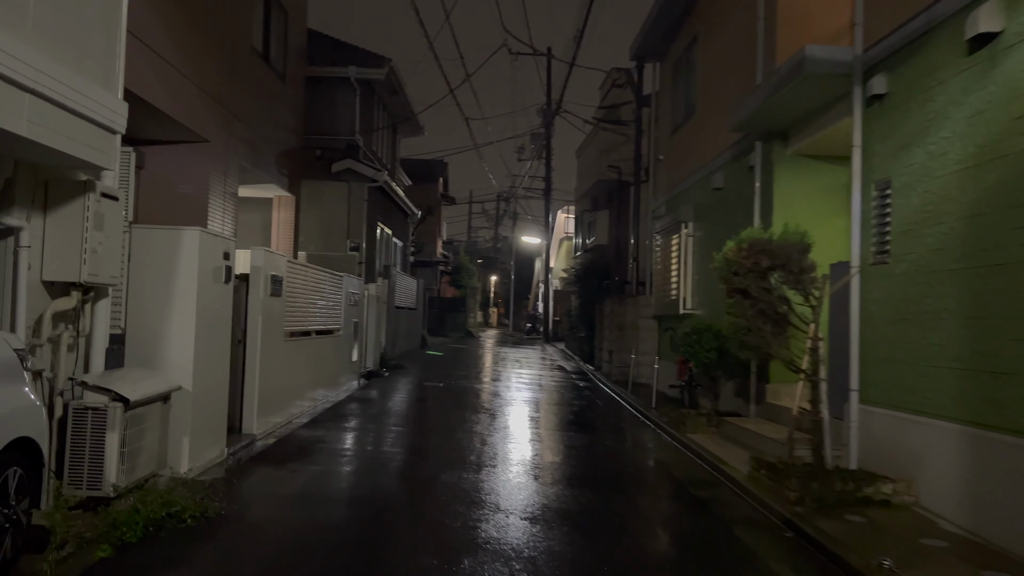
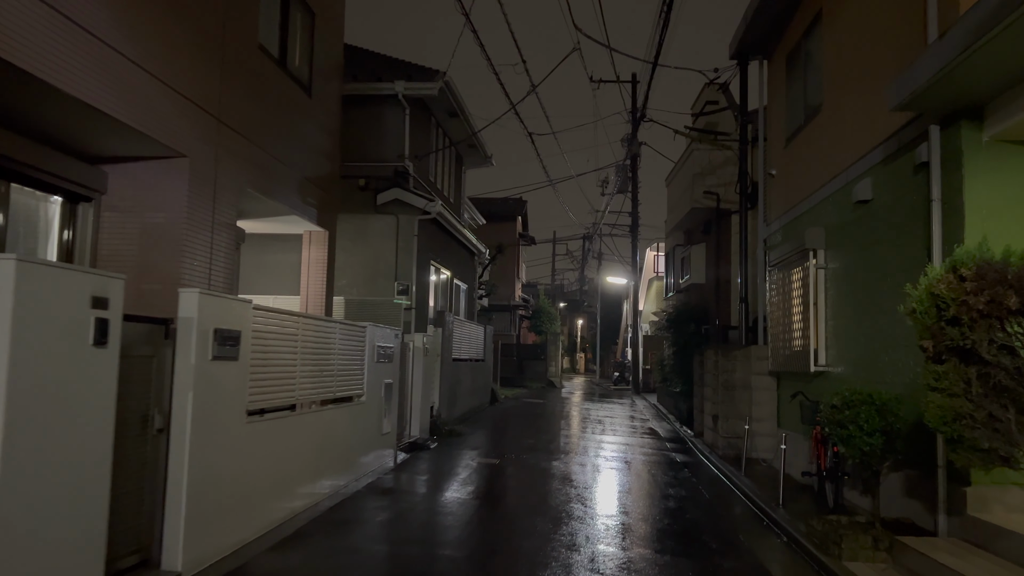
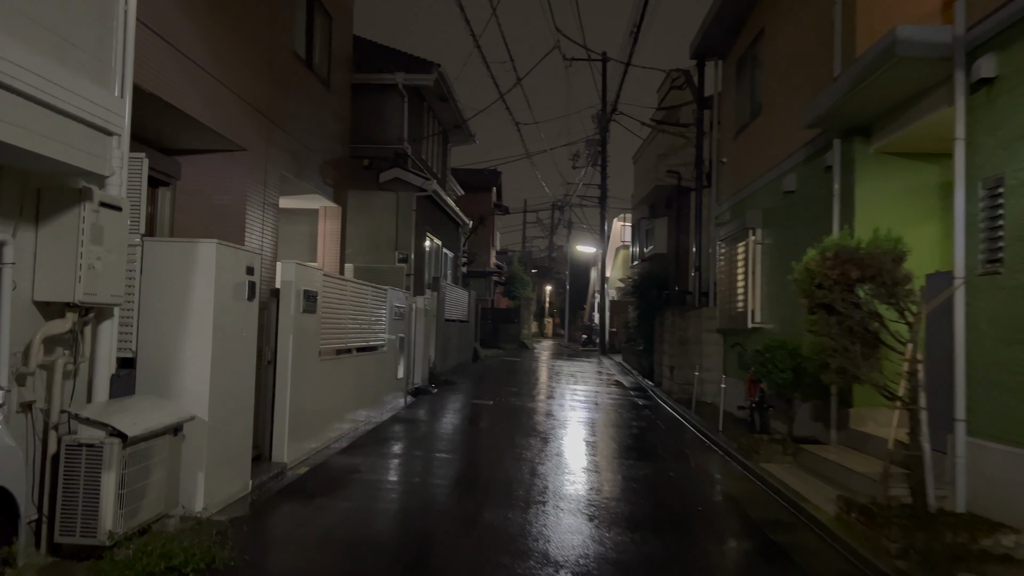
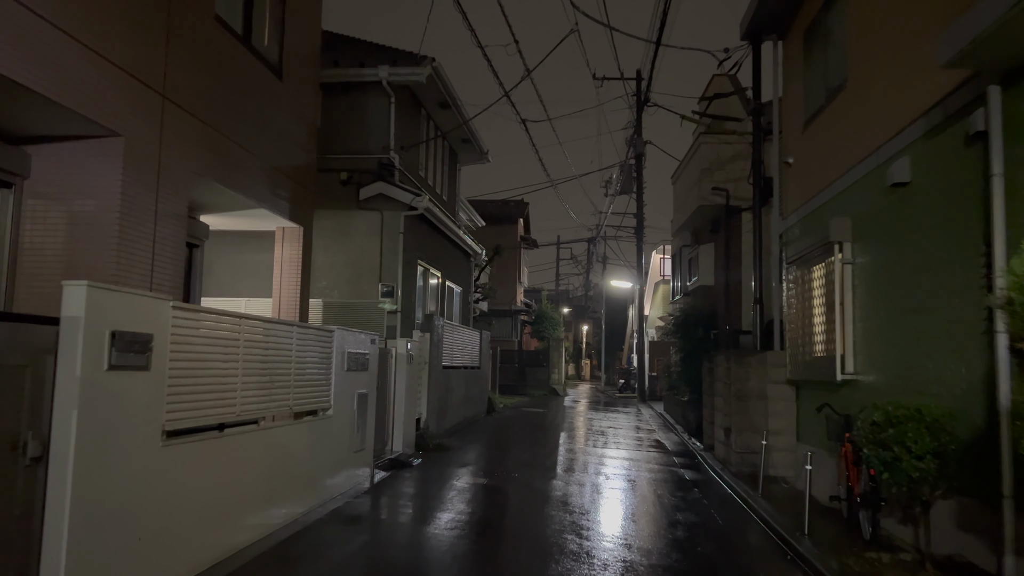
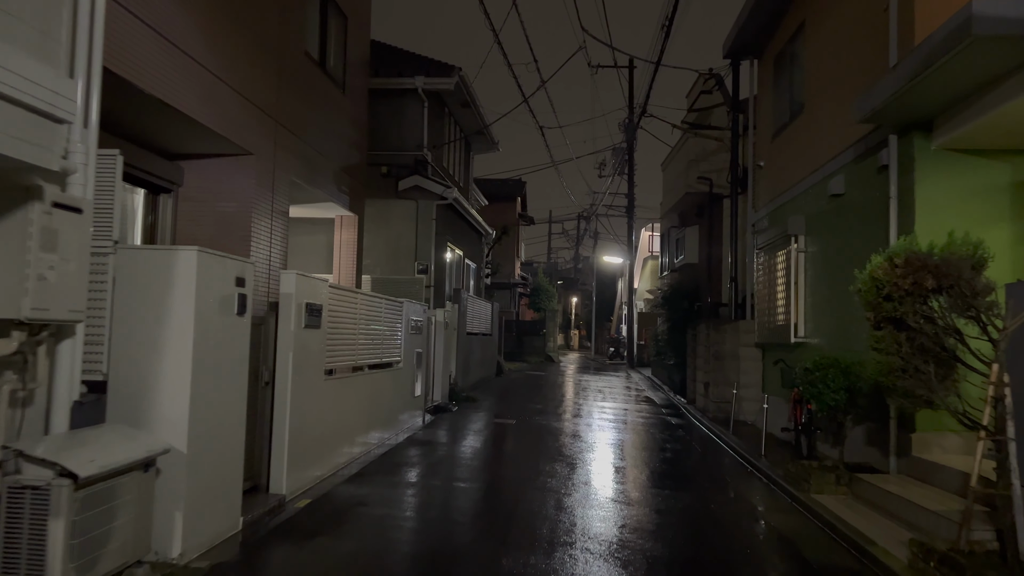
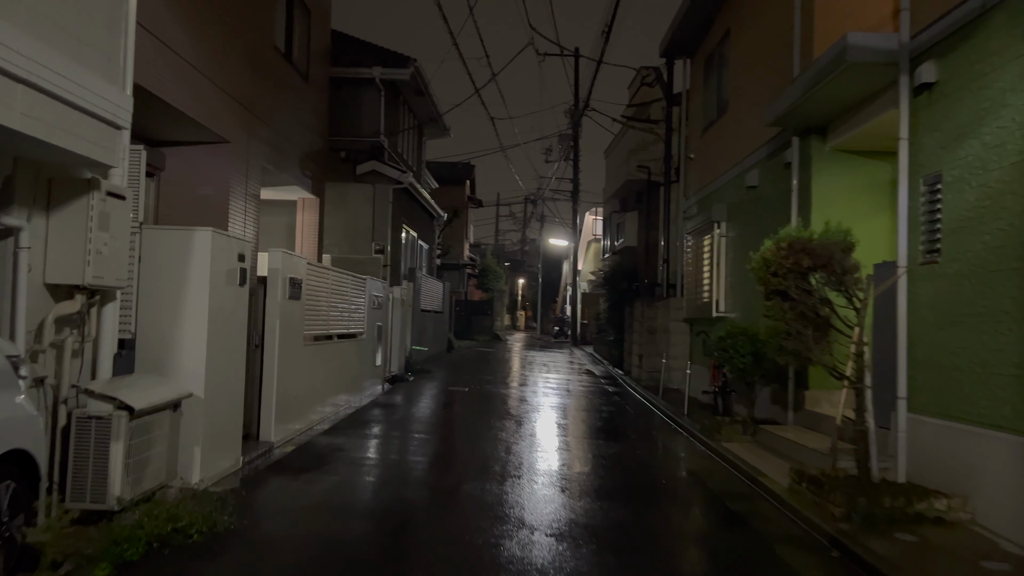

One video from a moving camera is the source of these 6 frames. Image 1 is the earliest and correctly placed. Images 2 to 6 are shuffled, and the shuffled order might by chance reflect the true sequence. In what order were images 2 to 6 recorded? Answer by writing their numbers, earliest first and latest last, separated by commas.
6, 3, 5, 2, 4
